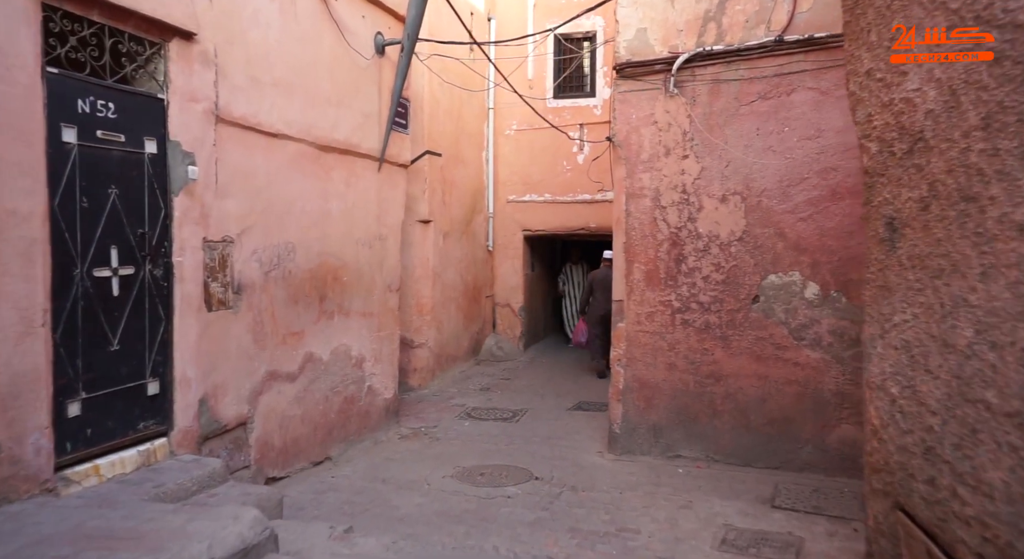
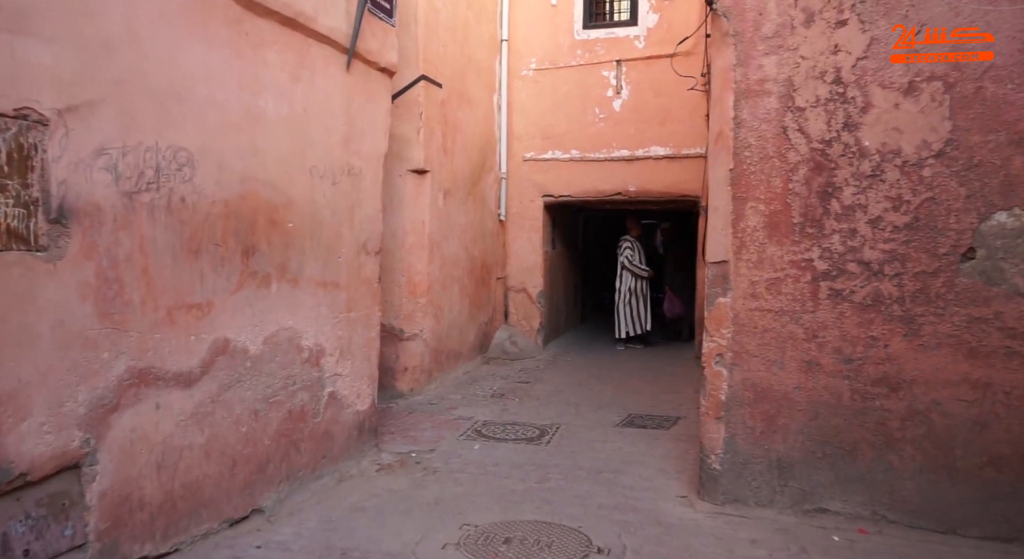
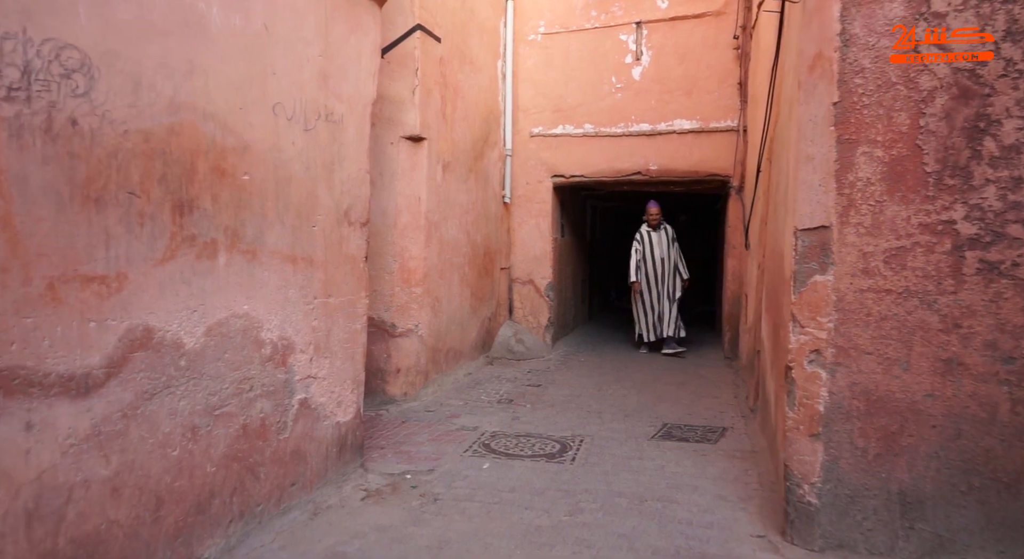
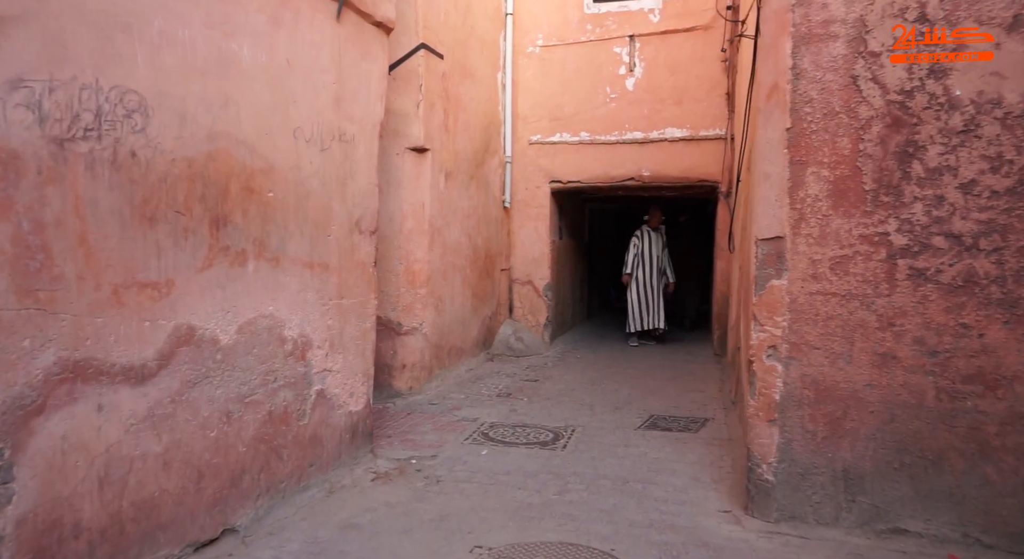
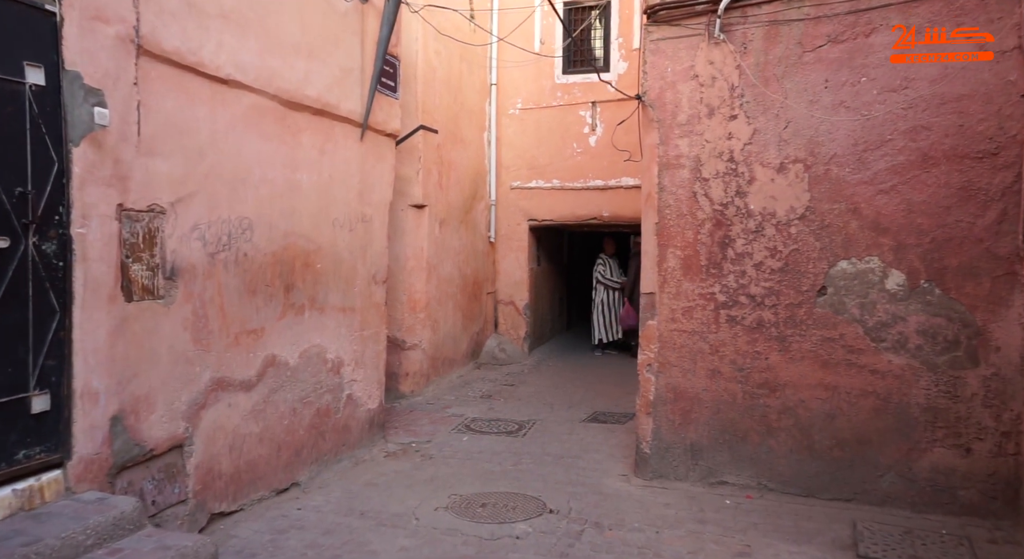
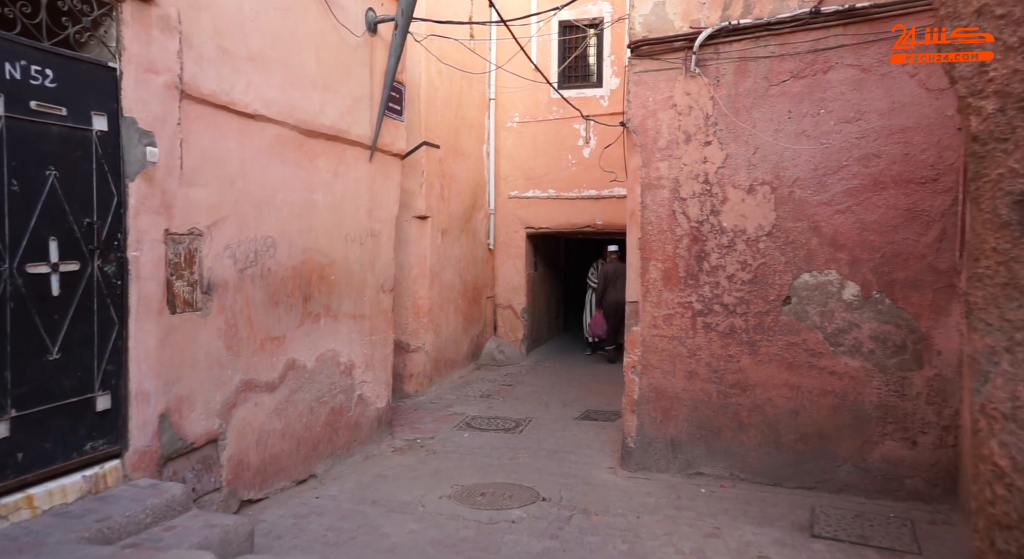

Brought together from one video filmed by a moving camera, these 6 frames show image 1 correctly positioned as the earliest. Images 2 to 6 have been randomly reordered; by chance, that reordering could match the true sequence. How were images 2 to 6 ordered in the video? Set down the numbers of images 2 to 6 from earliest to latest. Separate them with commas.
6, 5, 2, 4, 3
